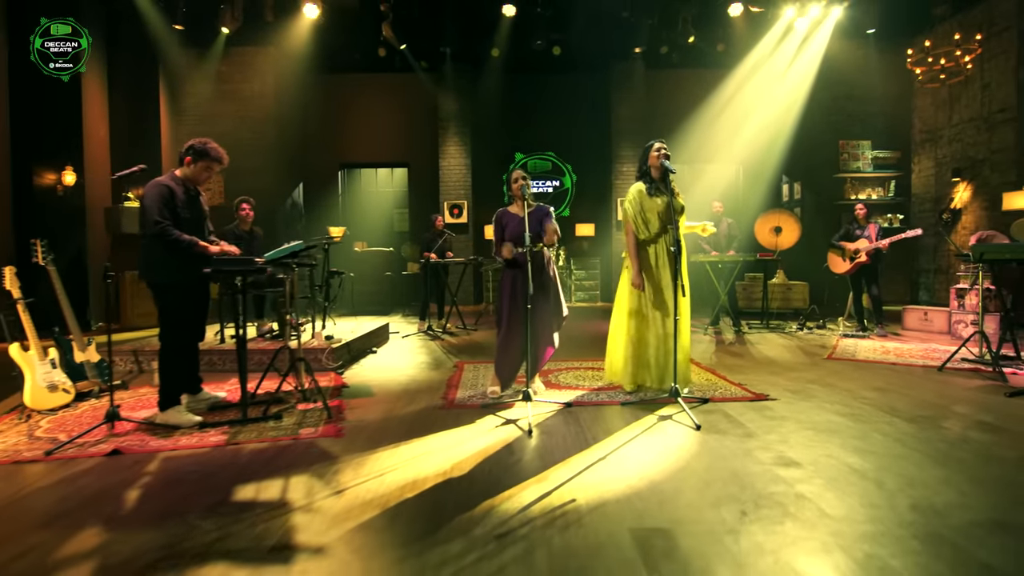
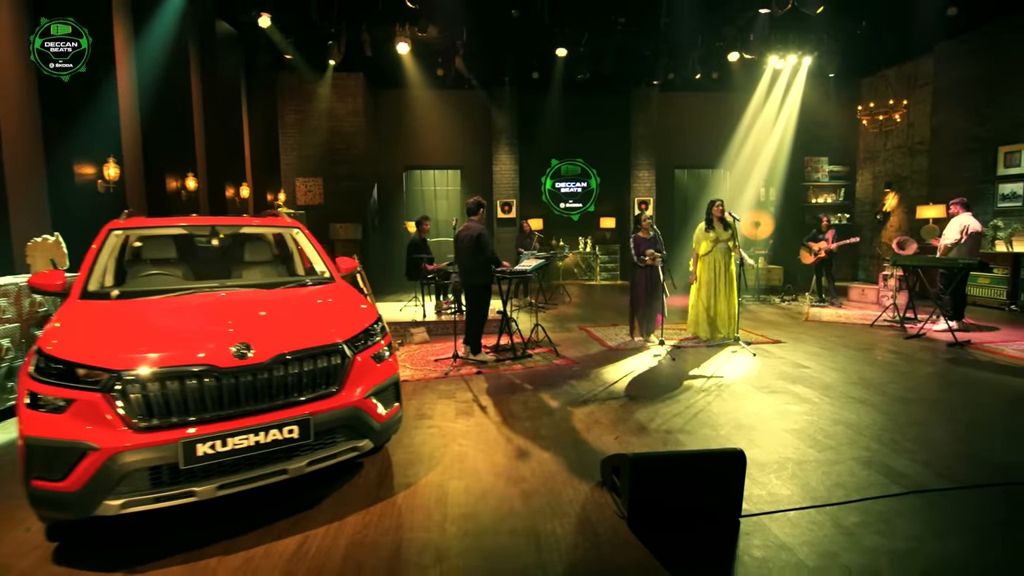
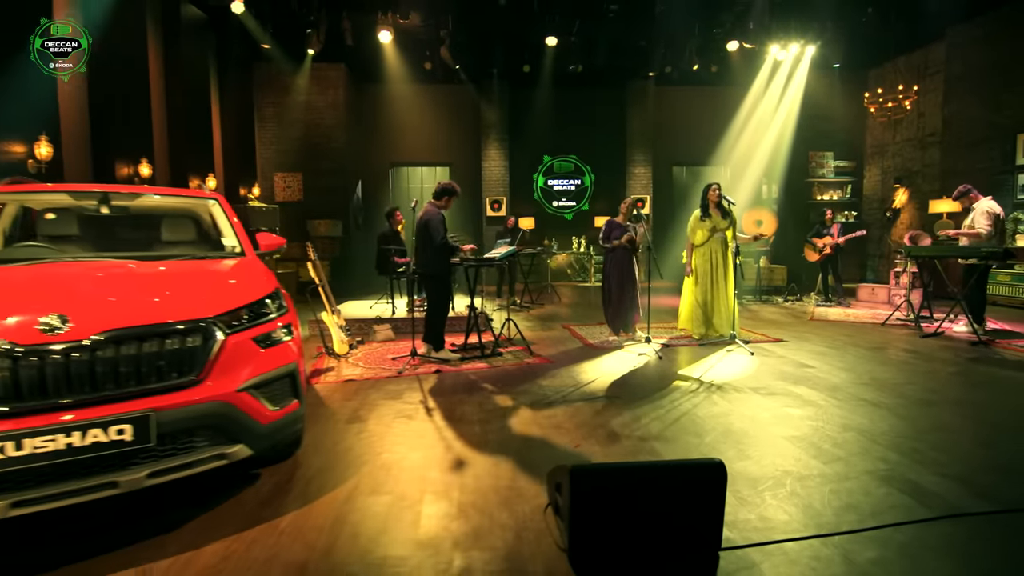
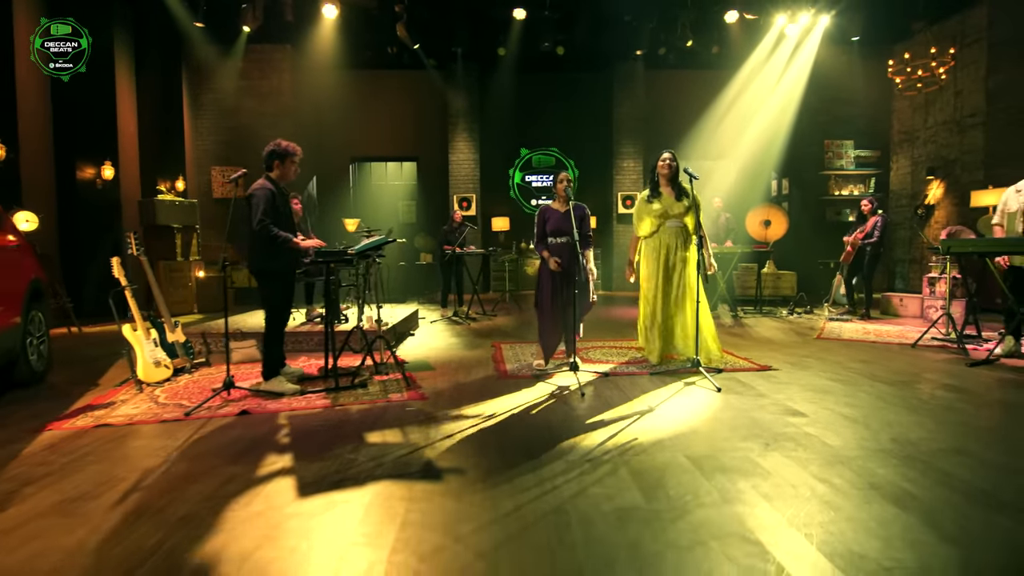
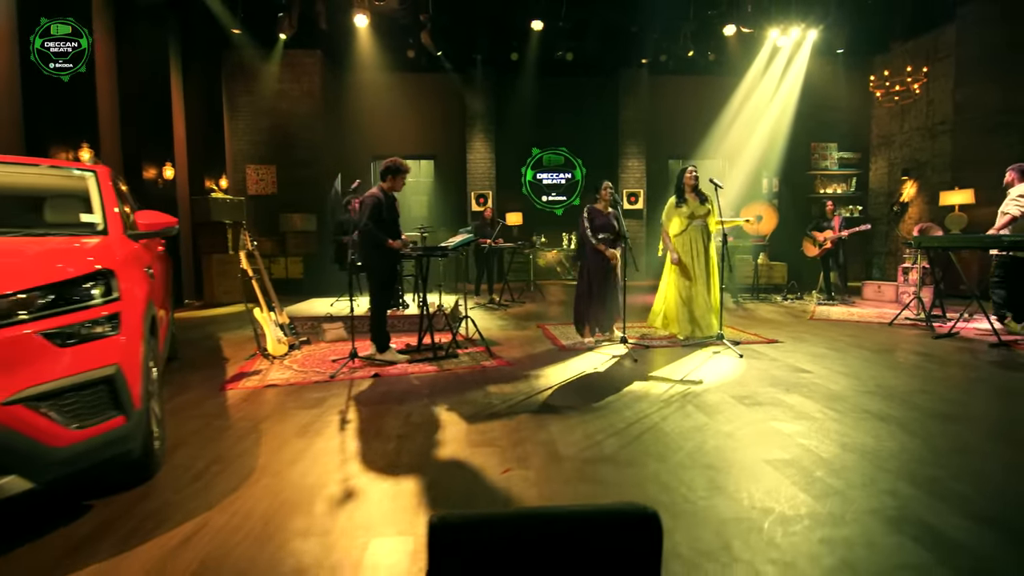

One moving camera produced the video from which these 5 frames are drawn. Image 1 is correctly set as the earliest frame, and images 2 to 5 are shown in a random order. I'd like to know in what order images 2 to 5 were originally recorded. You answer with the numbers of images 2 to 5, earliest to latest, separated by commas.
4, 5, 3, 2
